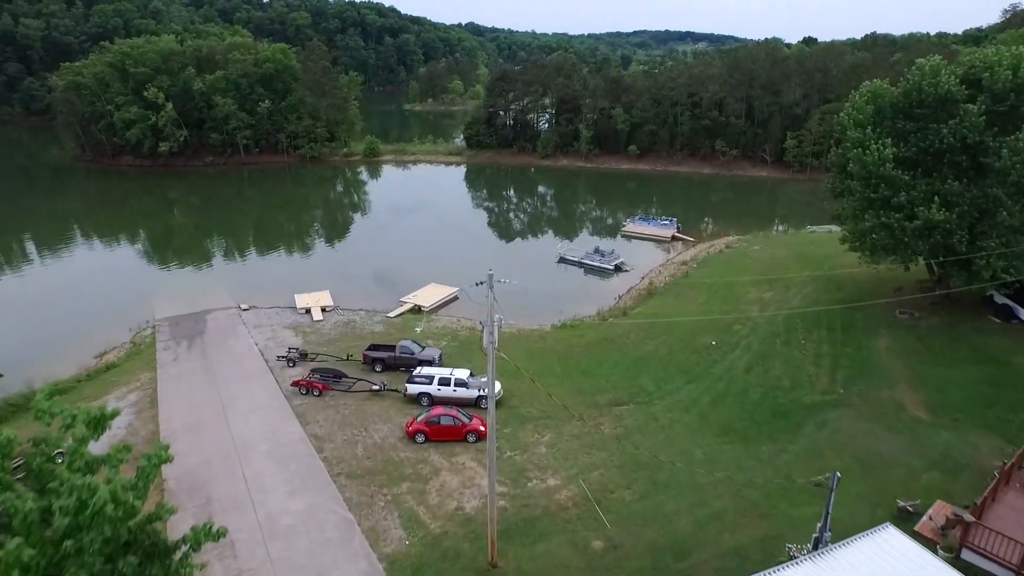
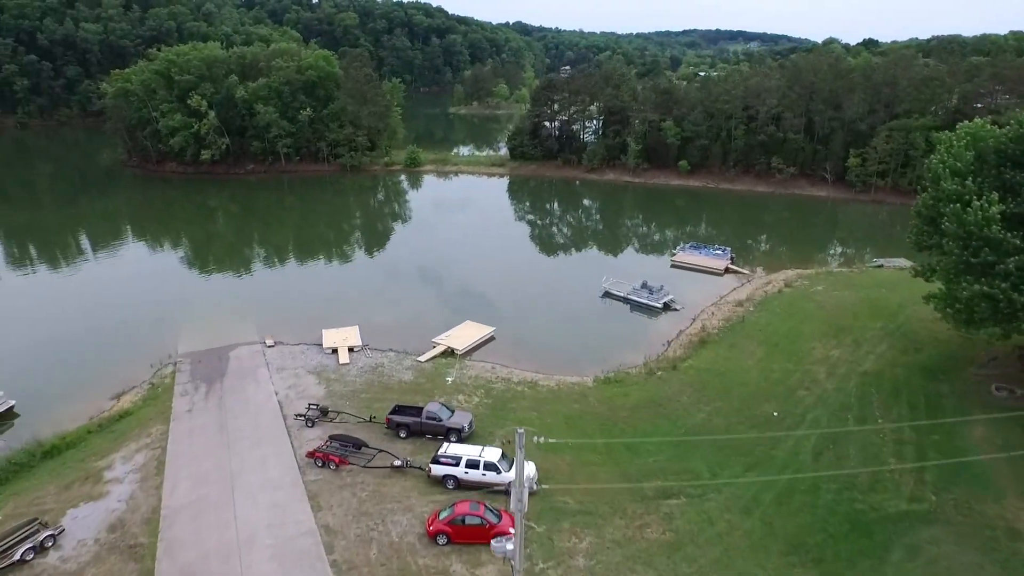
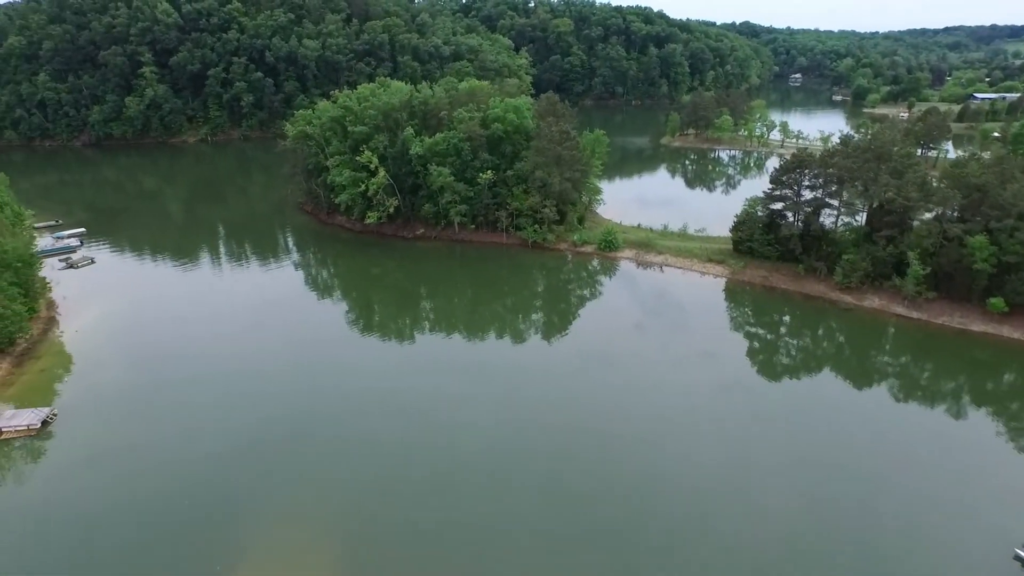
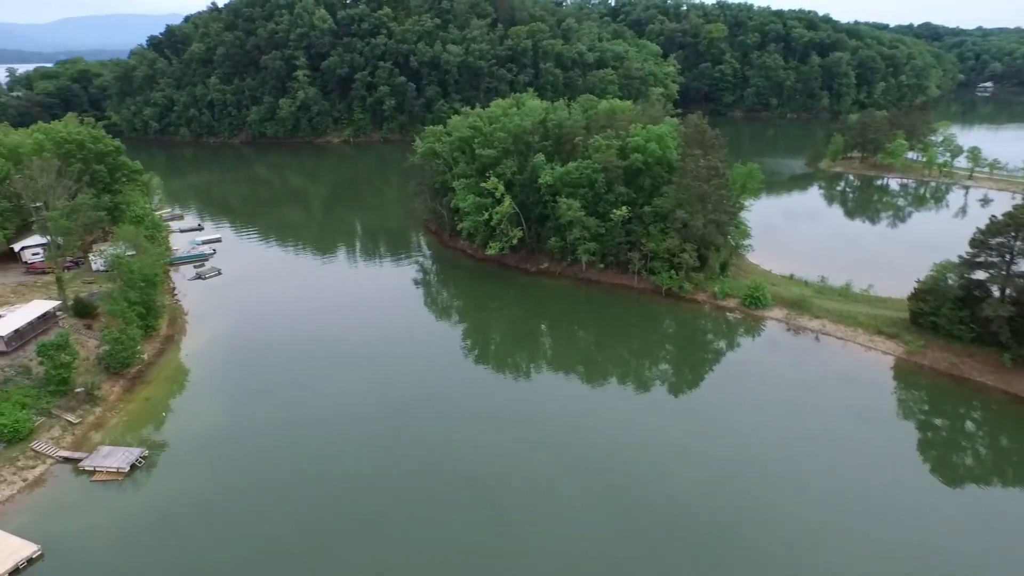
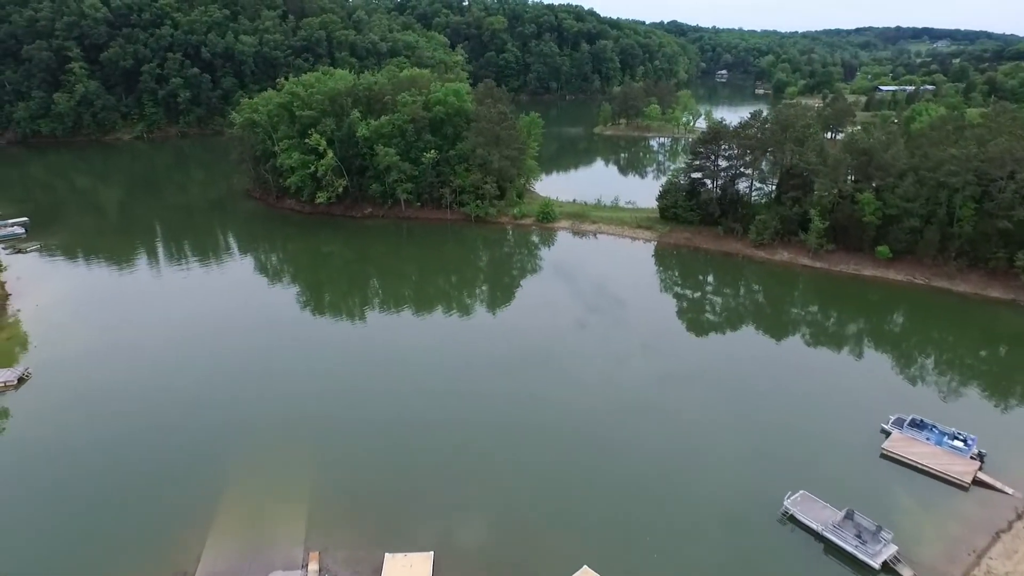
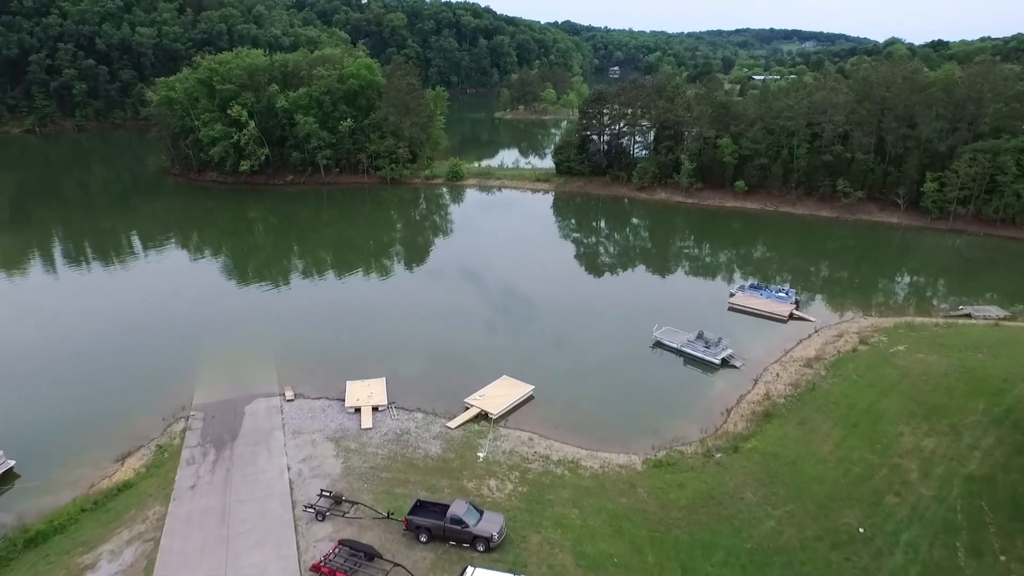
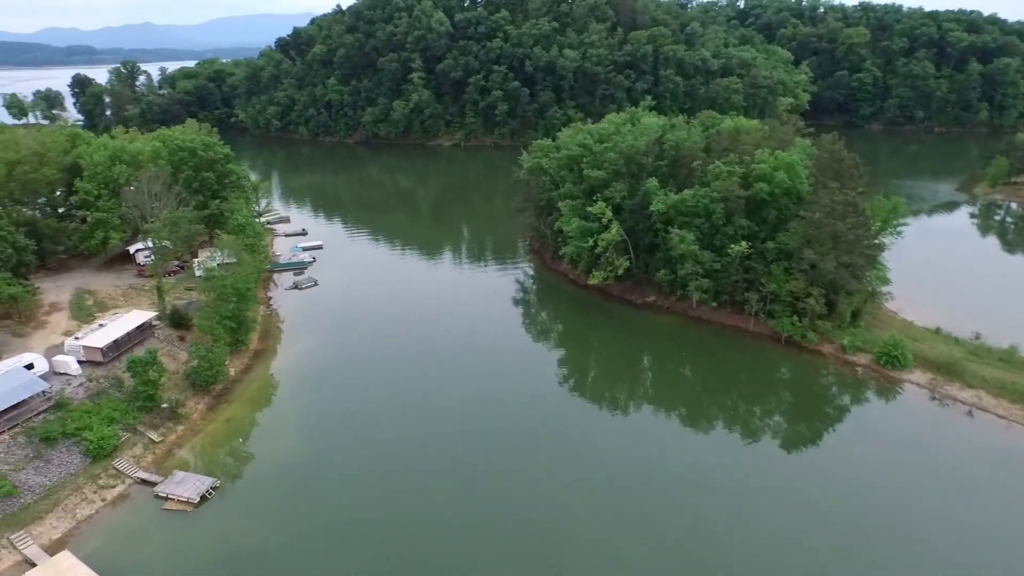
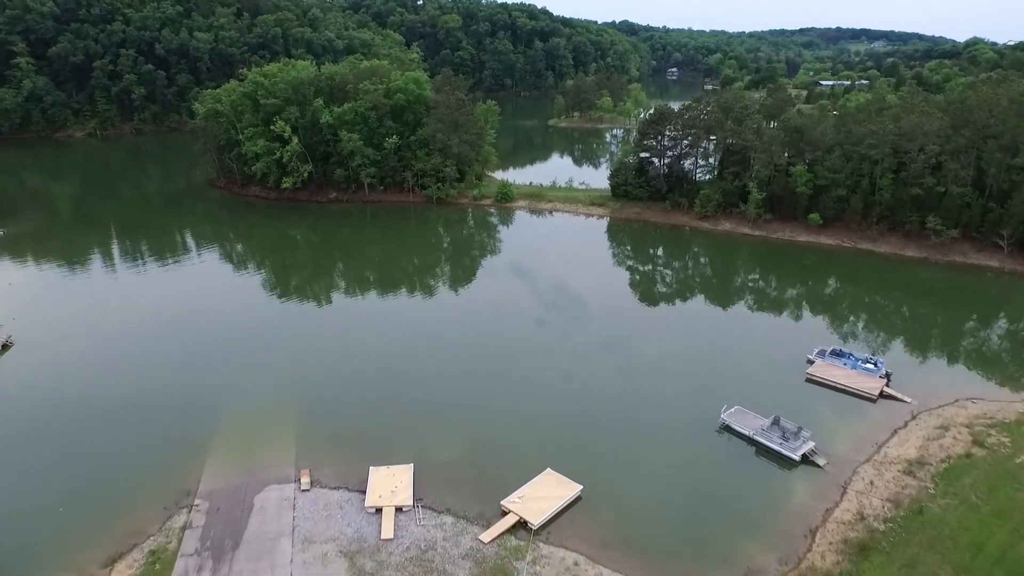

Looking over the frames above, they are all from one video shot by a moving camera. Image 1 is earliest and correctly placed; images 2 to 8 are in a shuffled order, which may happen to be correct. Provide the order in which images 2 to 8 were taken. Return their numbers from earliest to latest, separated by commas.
2, 6, 8, 5, 3, 4, 7
